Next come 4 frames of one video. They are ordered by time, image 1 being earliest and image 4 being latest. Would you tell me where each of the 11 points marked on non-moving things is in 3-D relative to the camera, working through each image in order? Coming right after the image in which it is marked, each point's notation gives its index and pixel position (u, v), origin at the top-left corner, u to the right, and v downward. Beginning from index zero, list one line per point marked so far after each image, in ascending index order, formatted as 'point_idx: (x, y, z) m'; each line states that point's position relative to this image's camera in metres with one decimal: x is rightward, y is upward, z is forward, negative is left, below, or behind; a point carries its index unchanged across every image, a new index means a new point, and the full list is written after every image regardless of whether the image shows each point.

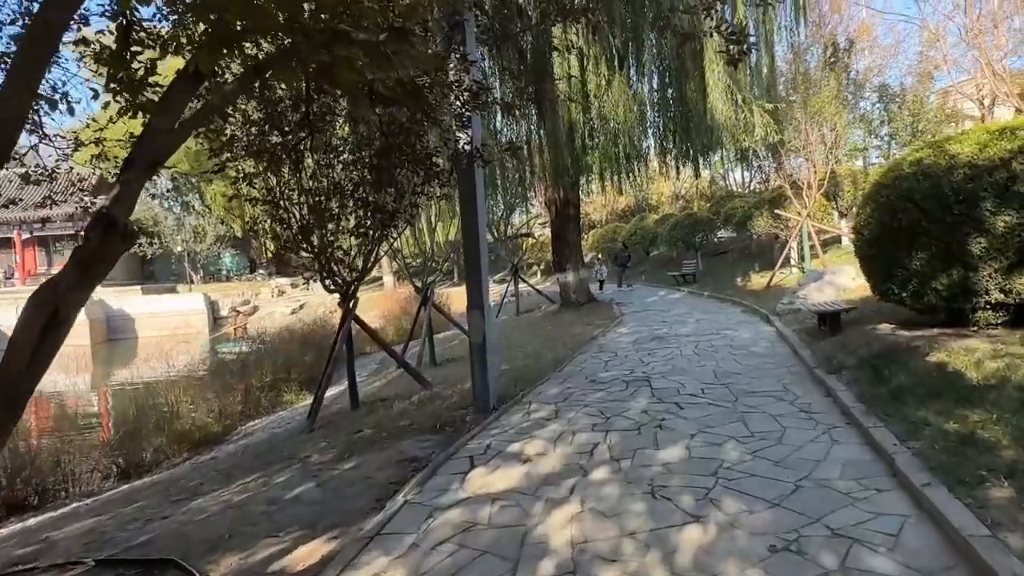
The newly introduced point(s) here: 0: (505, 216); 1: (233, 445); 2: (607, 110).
0: (-0.2, +1.6, +15.7) m
1: (-2.9, -1.6, +7.2) m
2: (+1.4, +2.6, +10.1) m
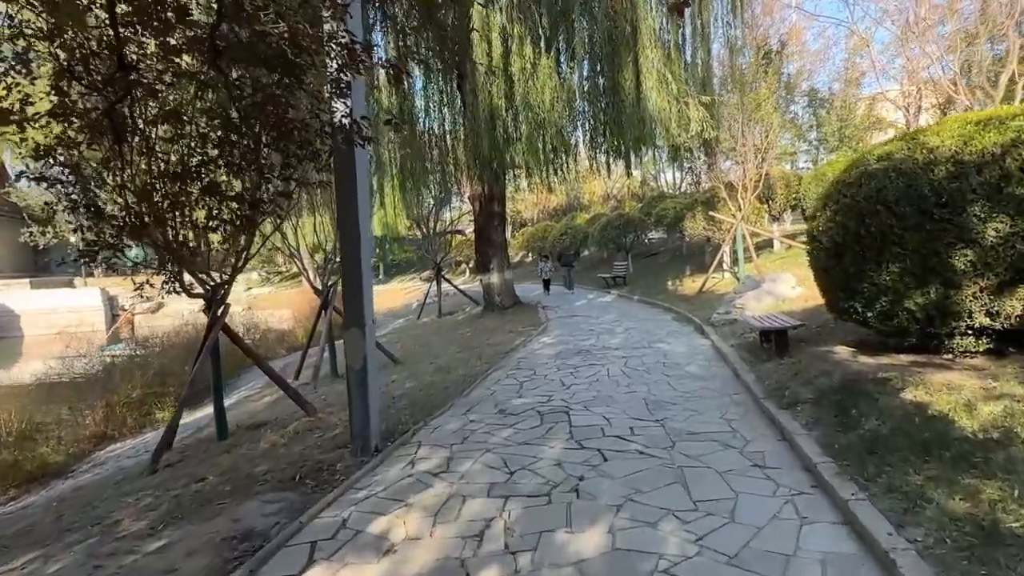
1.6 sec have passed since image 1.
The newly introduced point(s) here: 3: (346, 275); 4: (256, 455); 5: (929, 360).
0: (-1.8, +1.6, +14.6) m
1: (-3.8, -1.7, +5.9) m
2: (+0.3, +2.6, +9.1) m
3: (-1.0, 0.0, +4.1) m
4: (-1.7, -1.1, +4.6) m
5: (+2.8, -0.5, +4.6) m
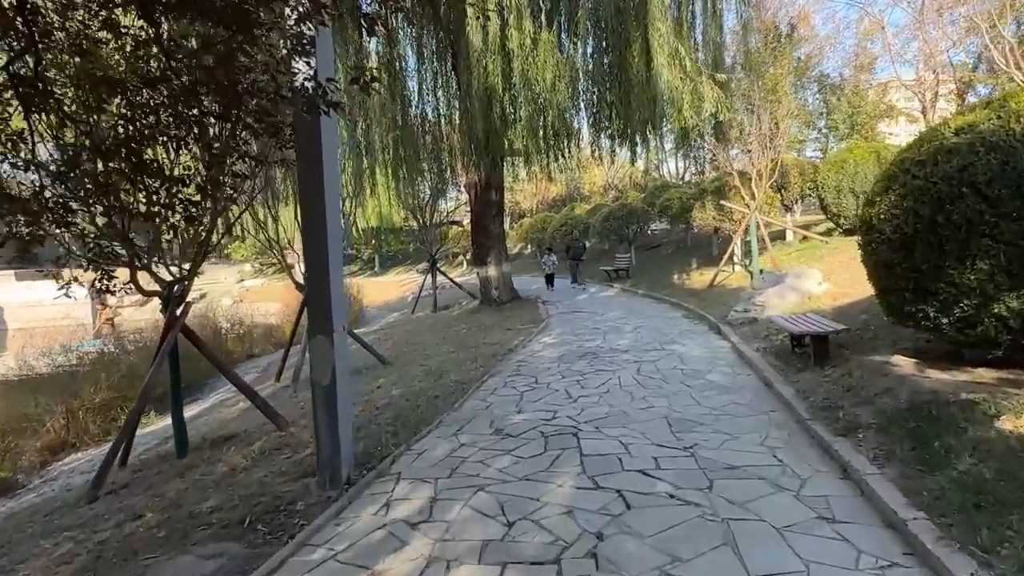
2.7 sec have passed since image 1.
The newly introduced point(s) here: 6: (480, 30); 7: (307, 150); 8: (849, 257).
0: (-1.9, +1.8, +13.8) m
1: (-3.8, -1.6, +5.2) m
2: (+0.2, +2.6, +8.4) m
3: (-1.0, +0.1, +3.4) m
4: (-1.7, -1.1, +3.9) m
5: (+2.8, -0.5, +3.9) m
6: (-0.4, +3.0, +8.0) m
7: (-1.0, +0.7, +3.4) m
8: (+4.2, +0.4, +8.6) m
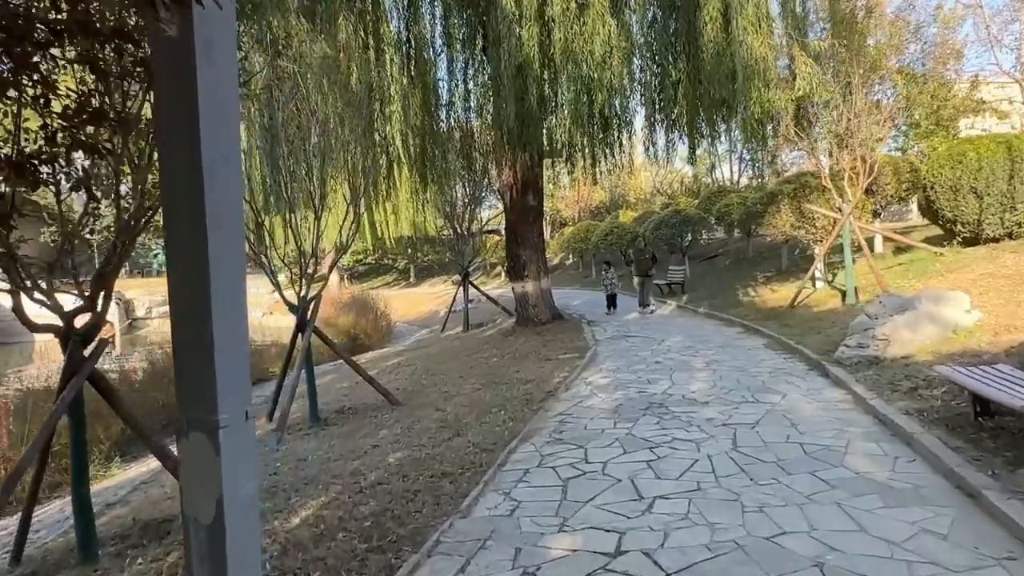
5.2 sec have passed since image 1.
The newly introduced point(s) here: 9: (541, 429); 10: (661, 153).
0: (-1.1, +1.5, +12.3) m
1: (-3.6, -1.8, +3.8) m
2: (+0.6, +2.4, +6.8) m
3: (-0.9, -0.1, +1.9) m
4: (-1.6, -1.3, +2.4) m
5: (+2.9, -0.7, +2.1) m
6: (0.0, +2.8, +6.5) m
7: (-0.9, +0.5, +1.8) m
8: (+4.6, +0.2, +6.7) m
9: (+0.2, -0.9, +4.5) m
10: (+1.7, +1.6, +7.8) m
